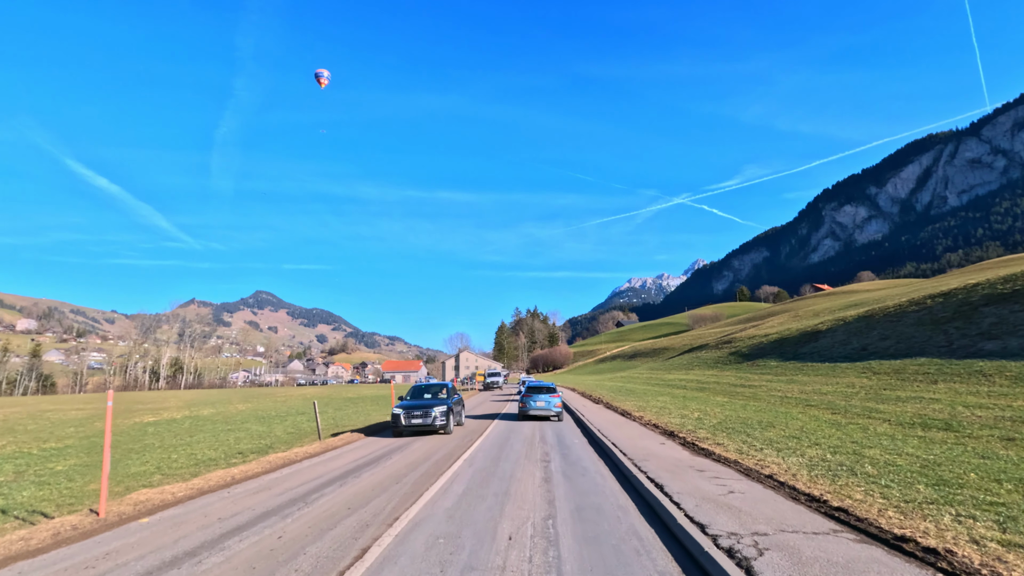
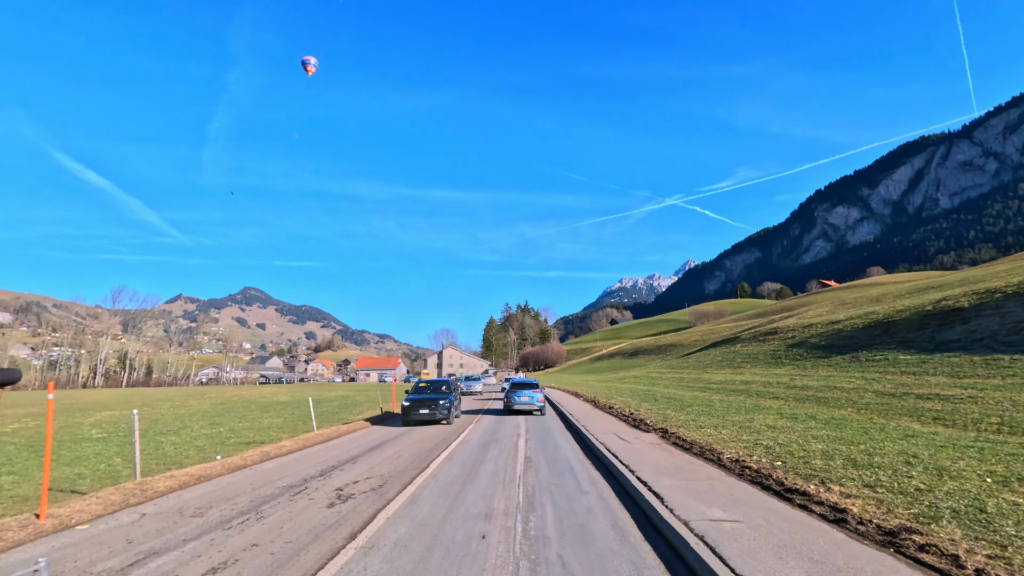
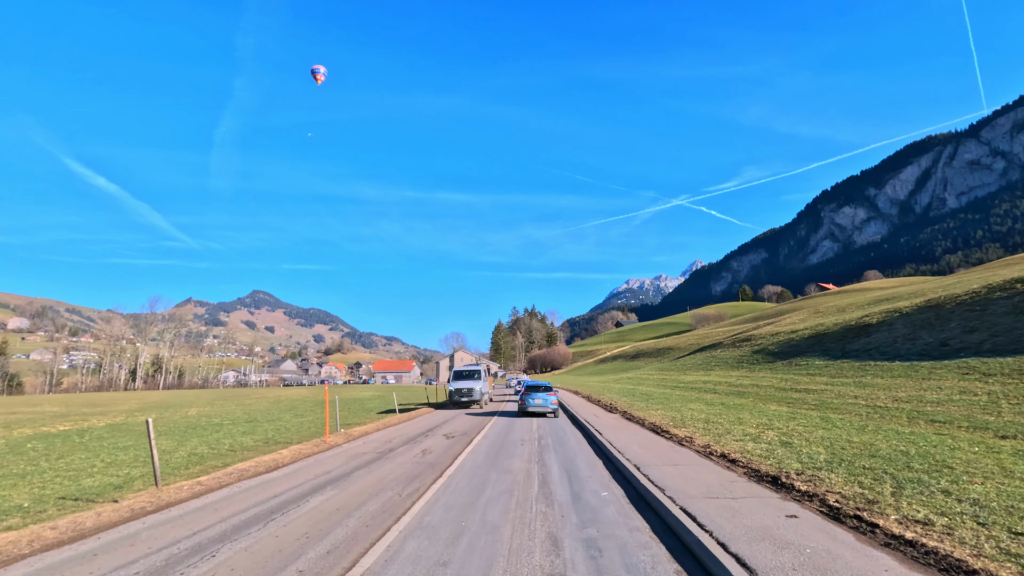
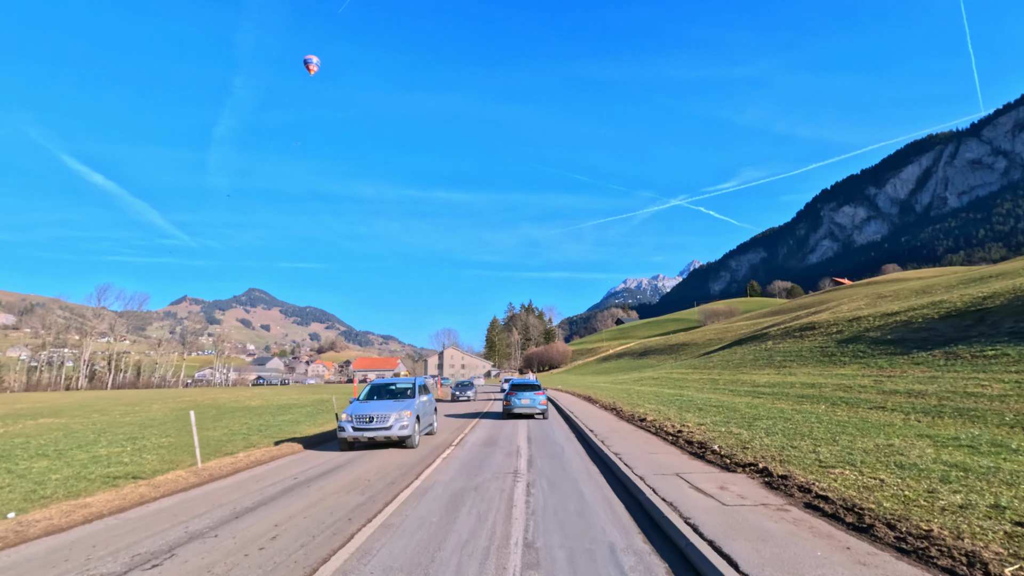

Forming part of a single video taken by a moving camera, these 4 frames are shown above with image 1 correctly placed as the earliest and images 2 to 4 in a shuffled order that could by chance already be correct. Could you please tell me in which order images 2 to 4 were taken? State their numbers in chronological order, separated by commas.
3, 2, 4
